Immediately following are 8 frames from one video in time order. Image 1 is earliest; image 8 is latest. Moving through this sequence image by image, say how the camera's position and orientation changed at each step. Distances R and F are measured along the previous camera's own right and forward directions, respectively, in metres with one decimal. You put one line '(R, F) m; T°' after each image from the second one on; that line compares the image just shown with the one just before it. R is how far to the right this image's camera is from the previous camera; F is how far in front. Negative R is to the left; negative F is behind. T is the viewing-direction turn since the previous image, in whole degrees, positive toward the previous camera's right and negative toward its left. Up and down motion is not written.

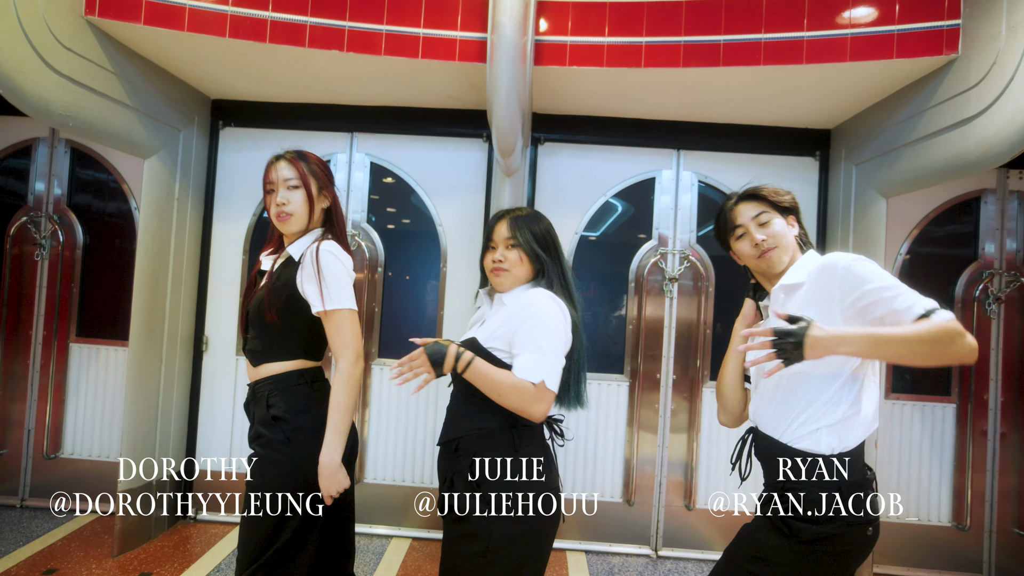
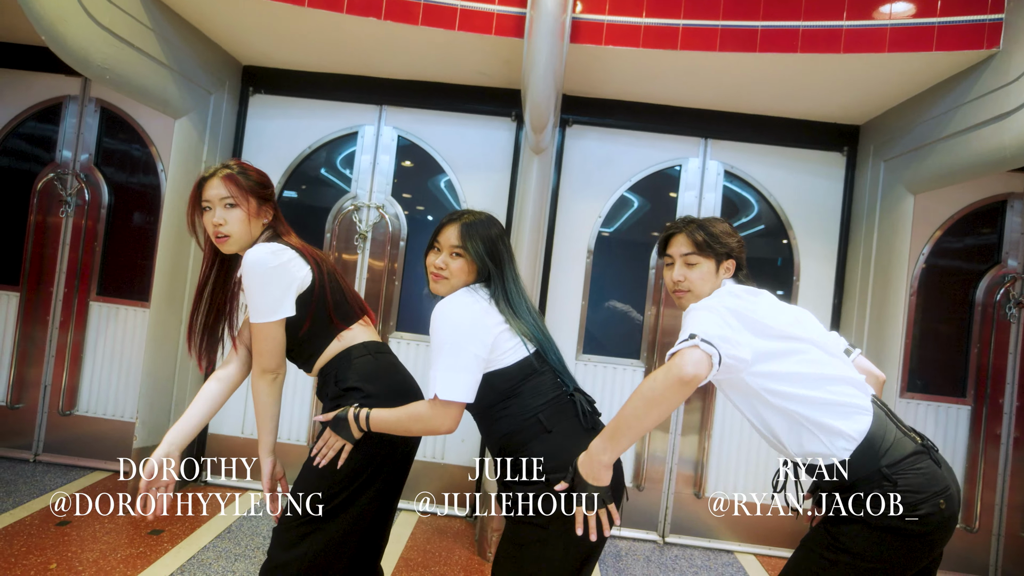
(-0.1, 0.0) m; 0°
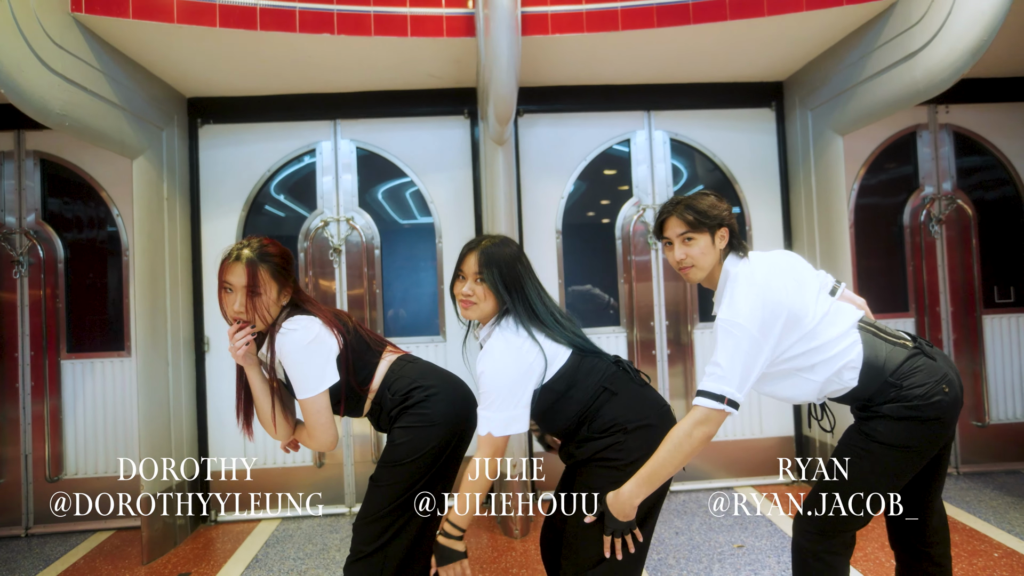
(-0.3, -0.1) m; +6°
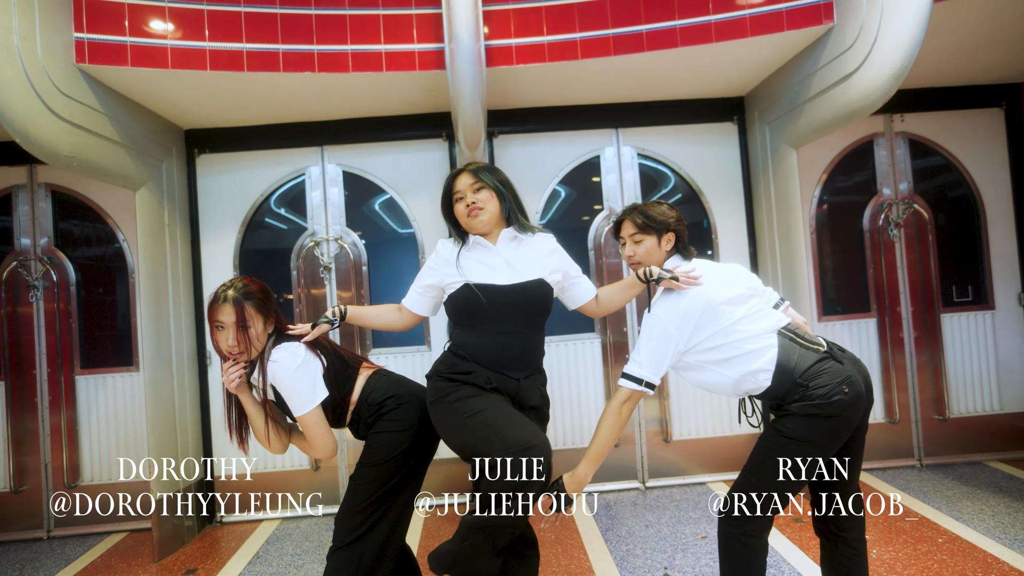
(+0.2, -0.2) m; -1°
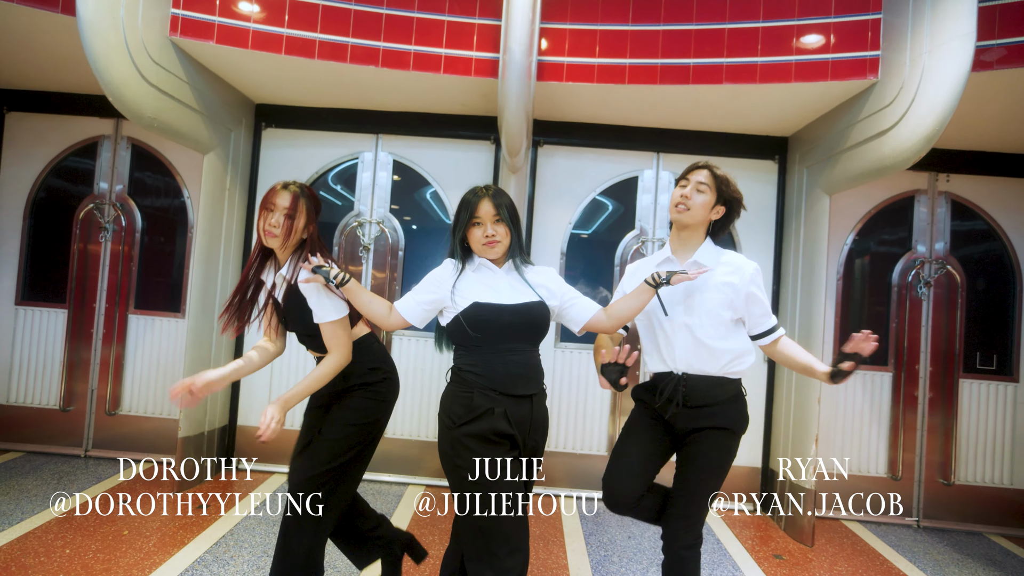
(+0.1, -0.2) m; -4°
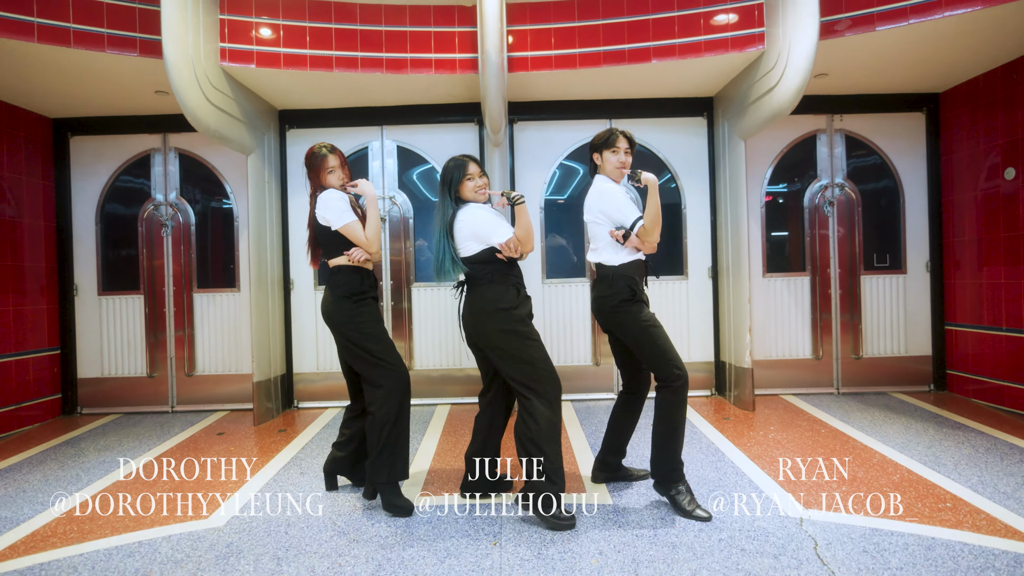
(-0.1, -1.0) m; +2°
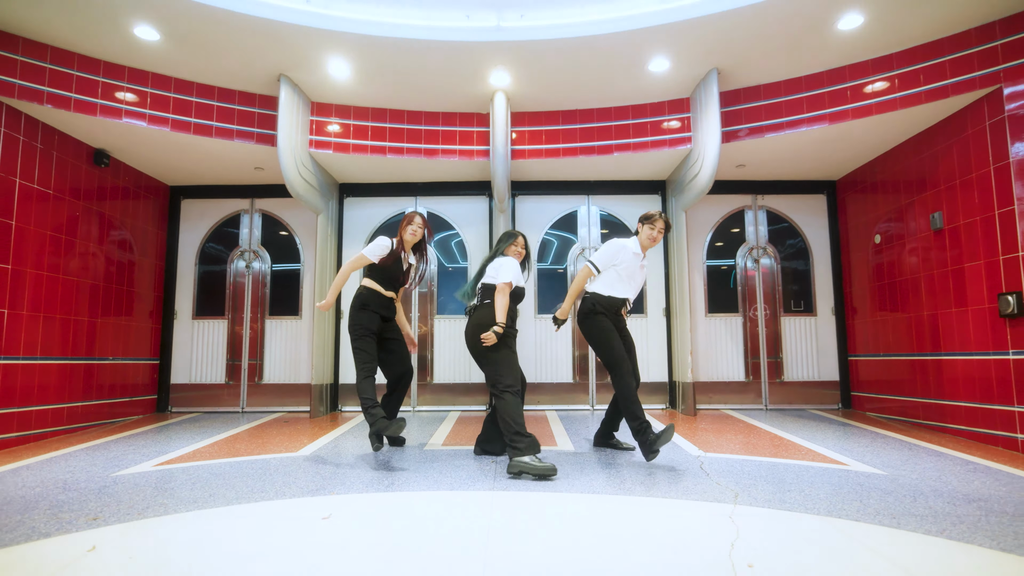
(+0.1, -1.5) m; -1°
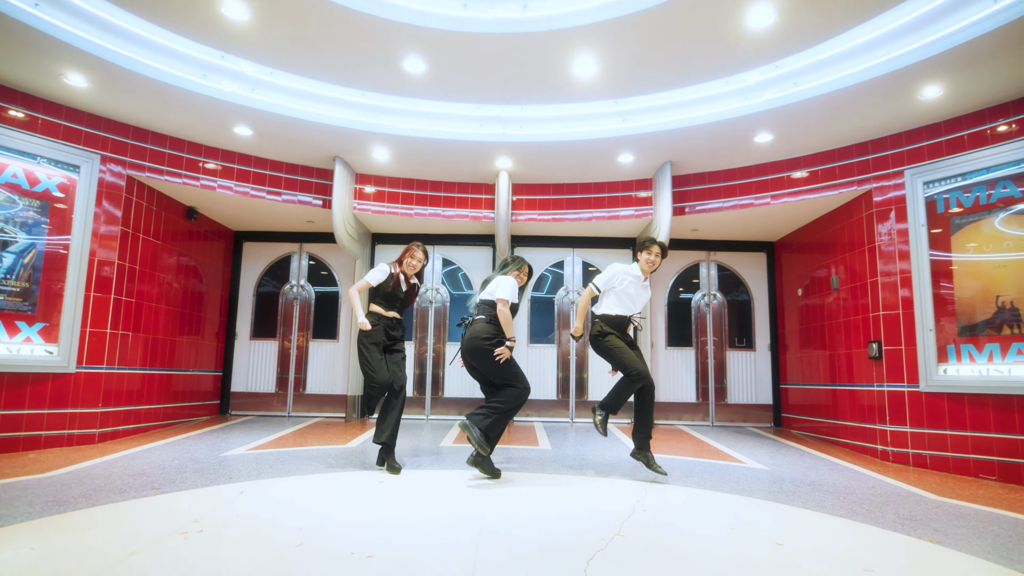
(0.0, -1.5) m; 0°
